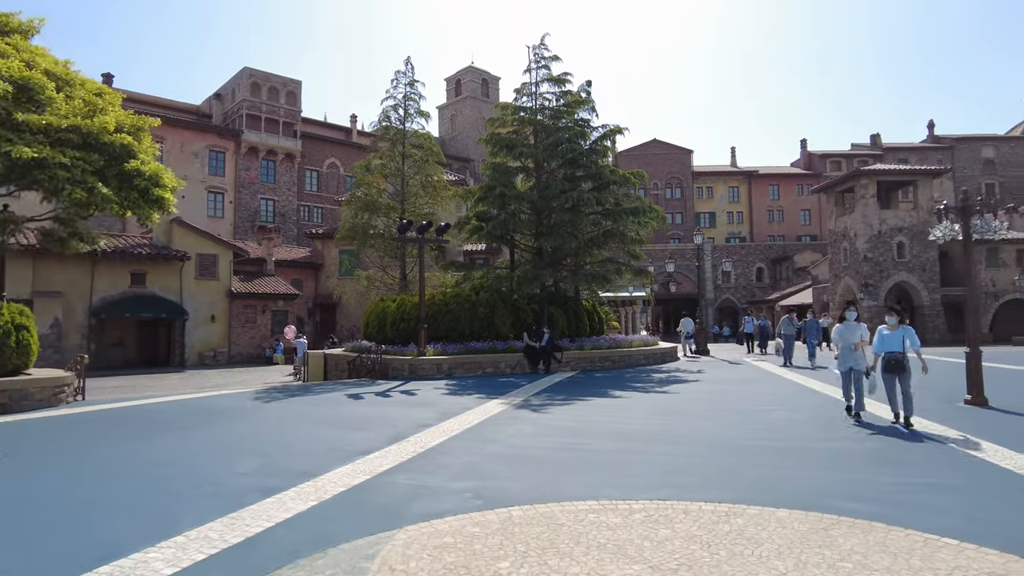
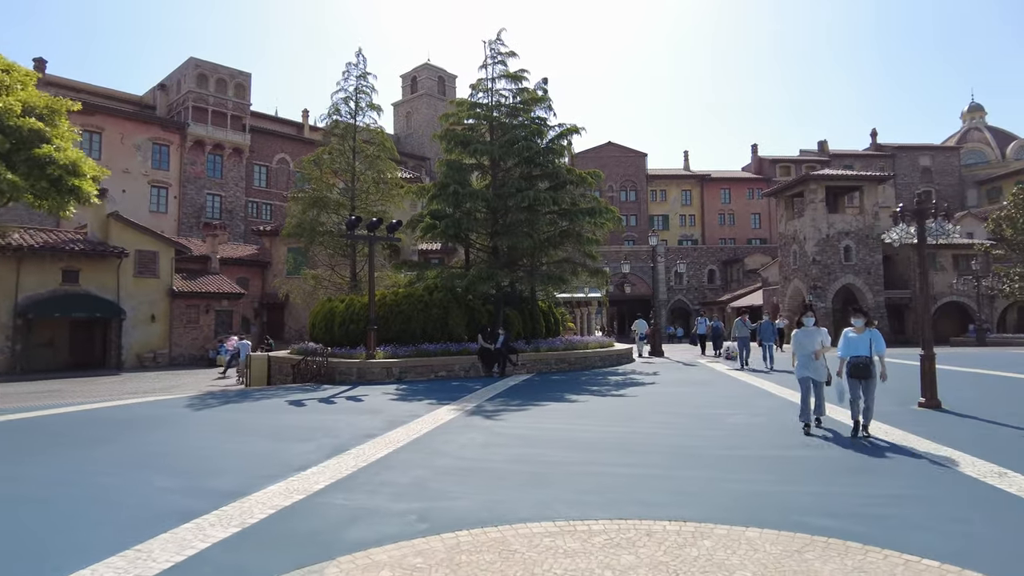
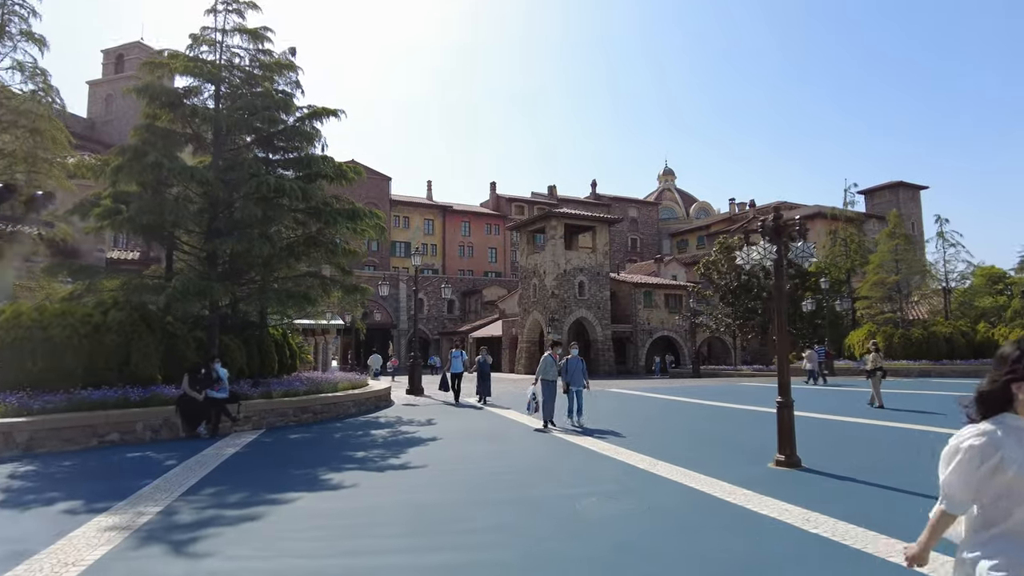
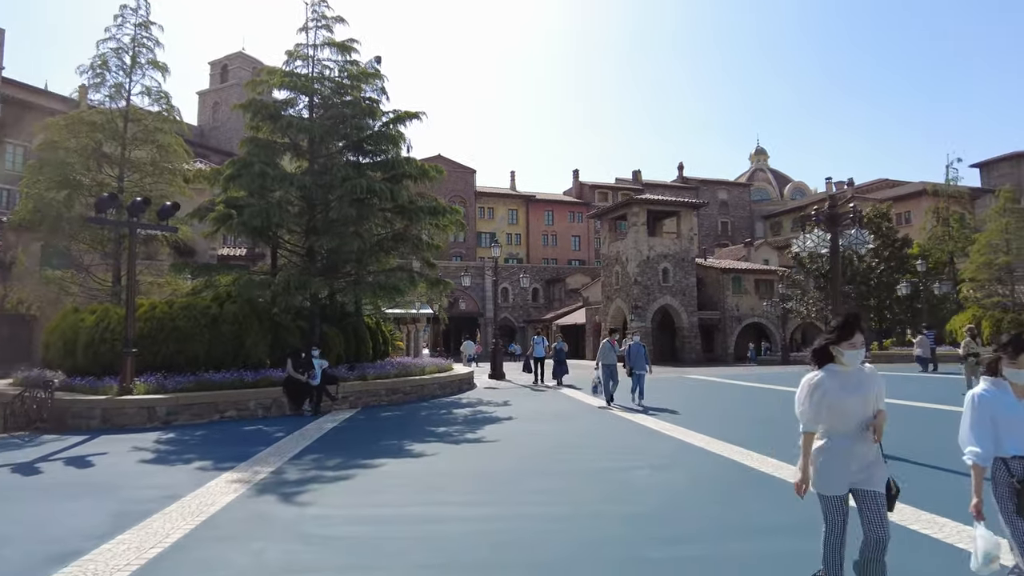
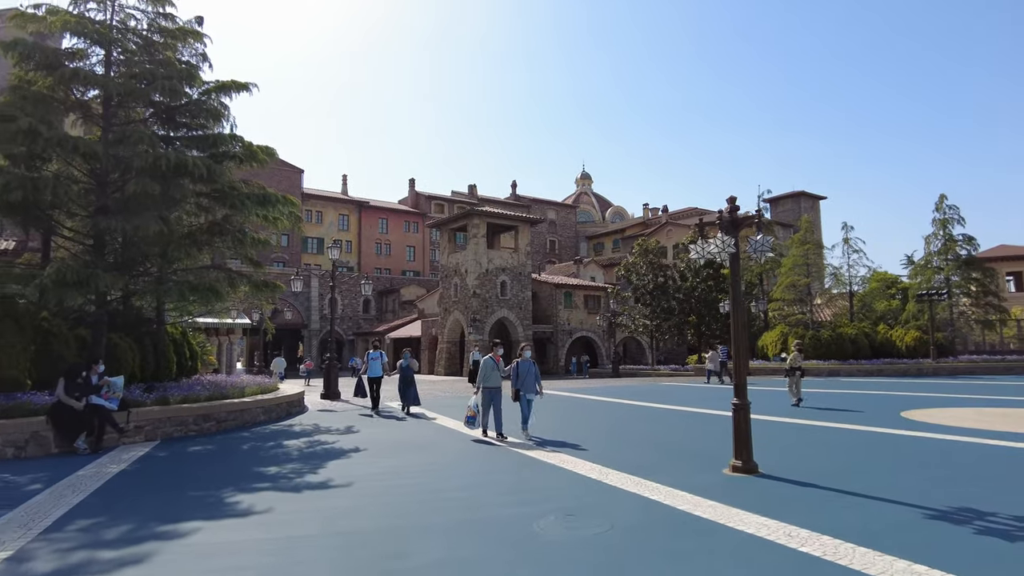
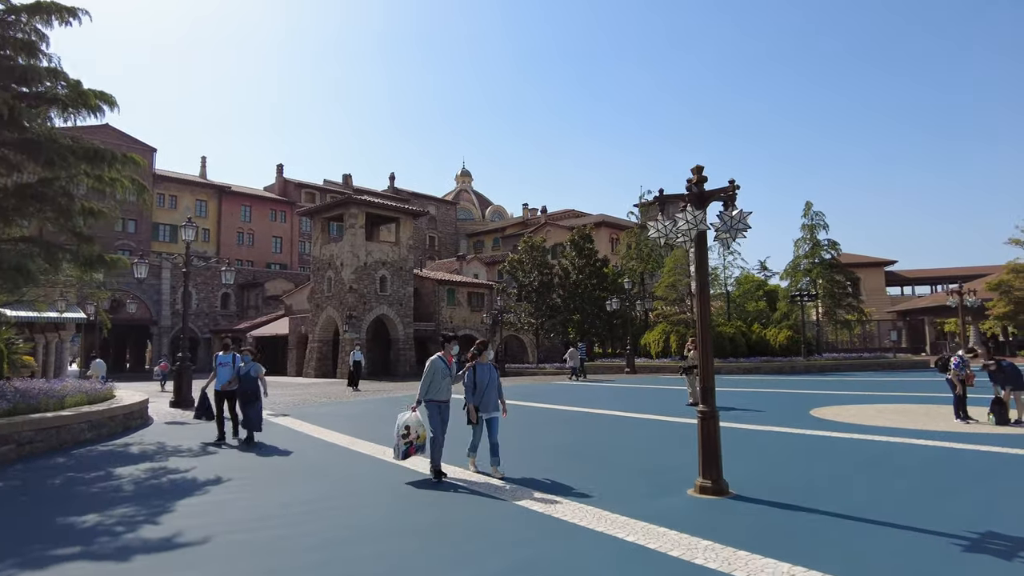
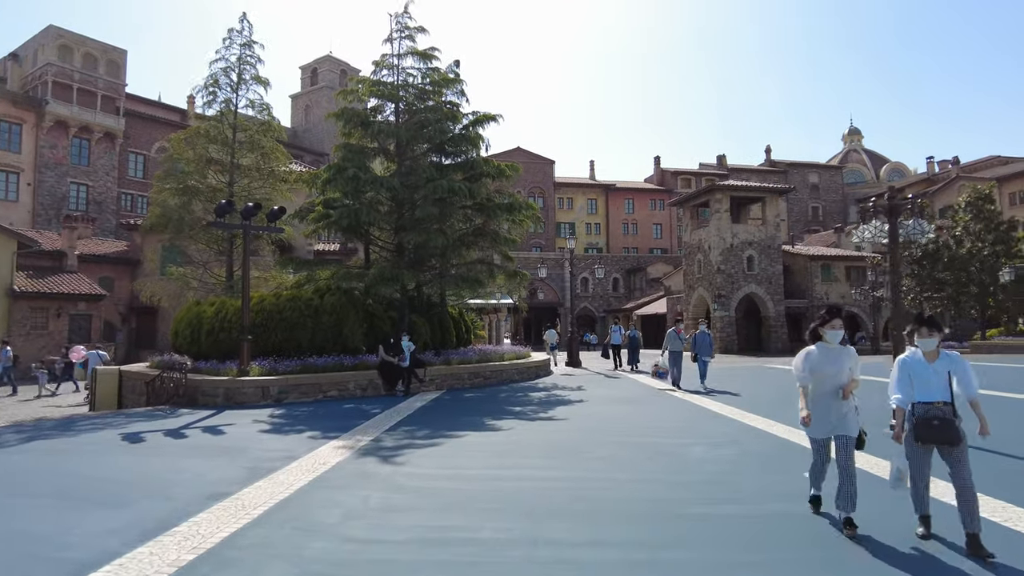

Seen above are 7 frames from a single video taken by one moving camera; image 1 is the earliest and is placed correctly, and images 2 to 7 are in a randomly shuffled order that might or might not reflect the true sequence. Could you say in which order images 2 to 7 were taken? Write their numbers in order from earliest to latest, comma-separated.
2, 7, 4, 3, 5, 6
